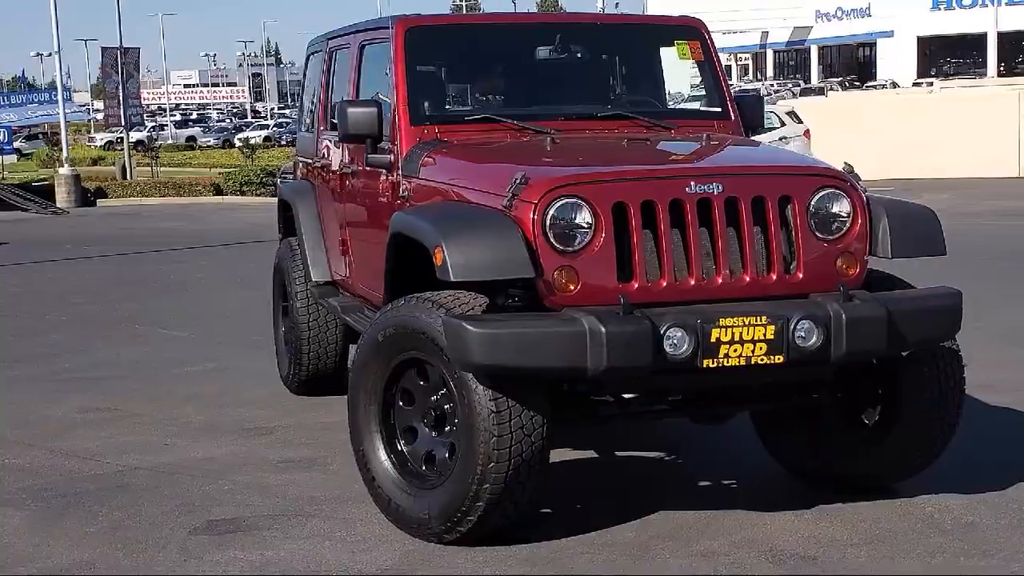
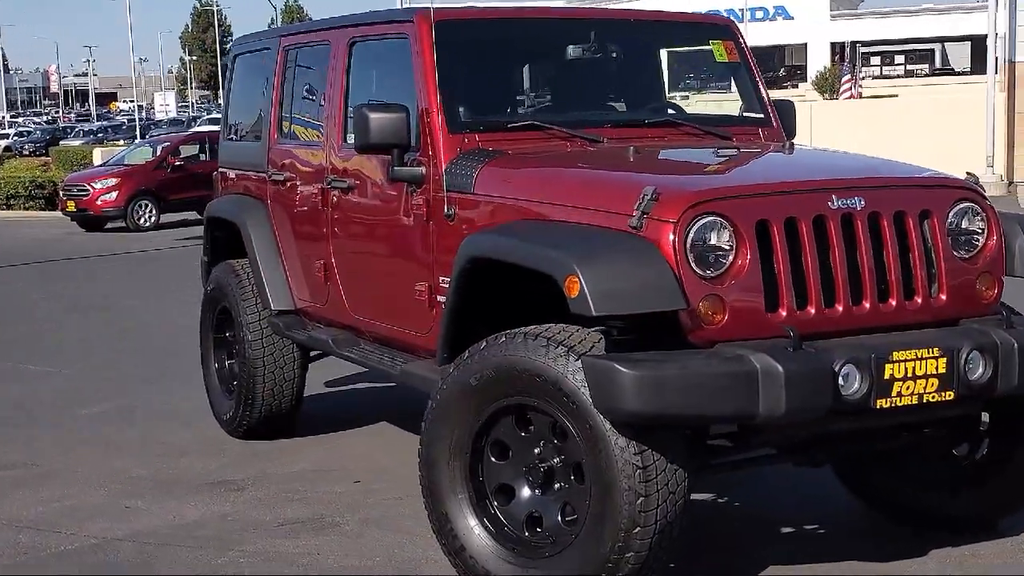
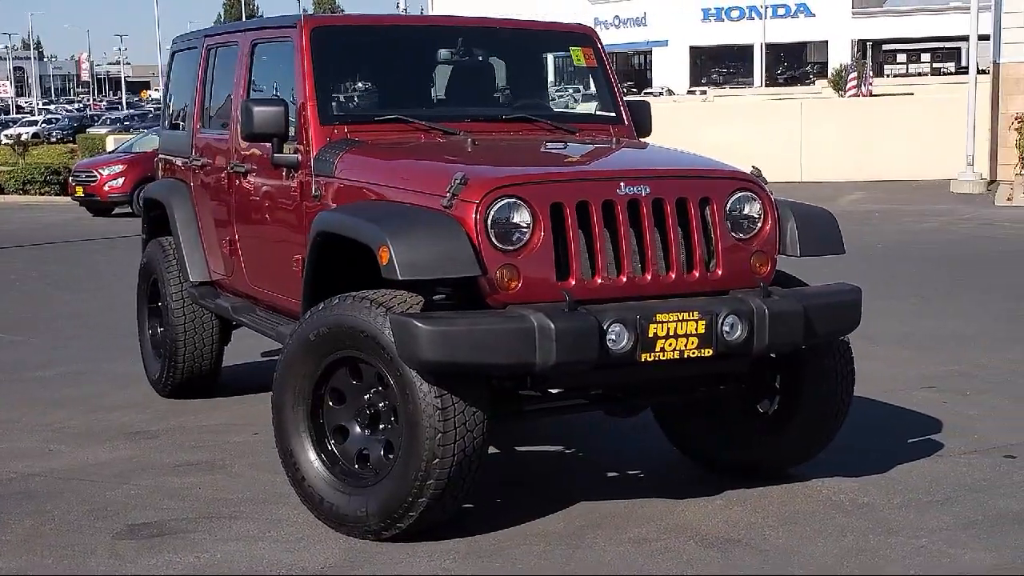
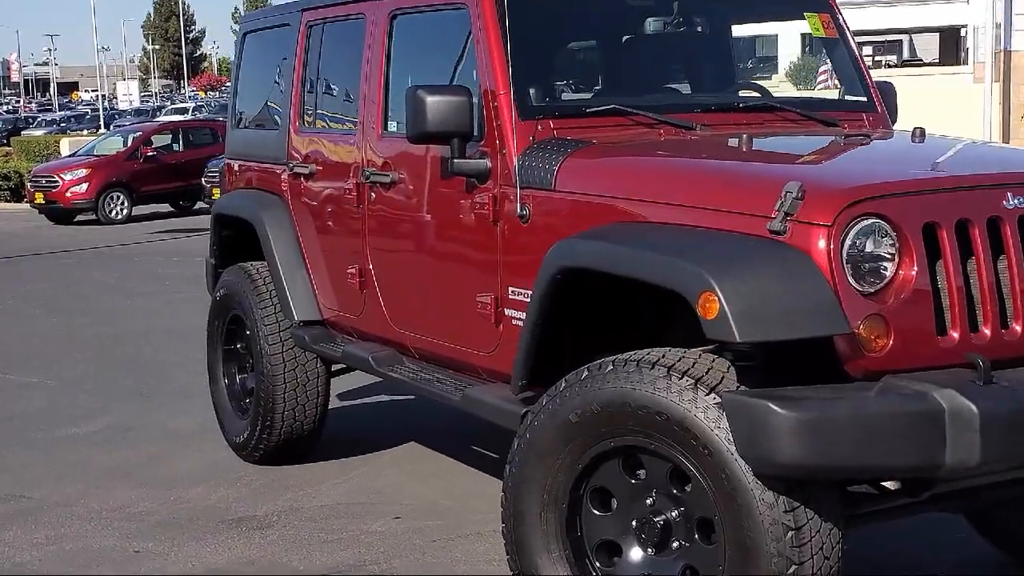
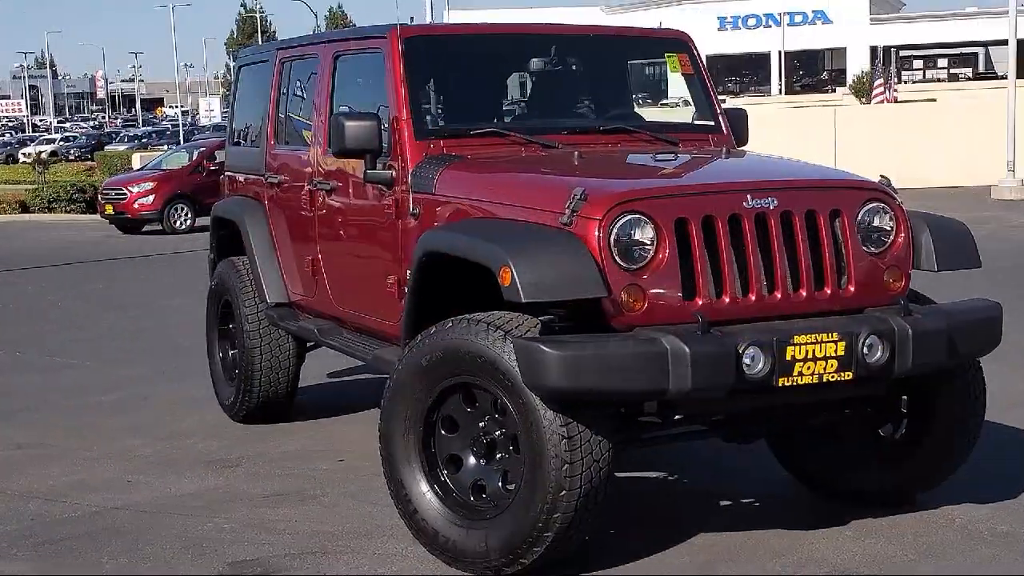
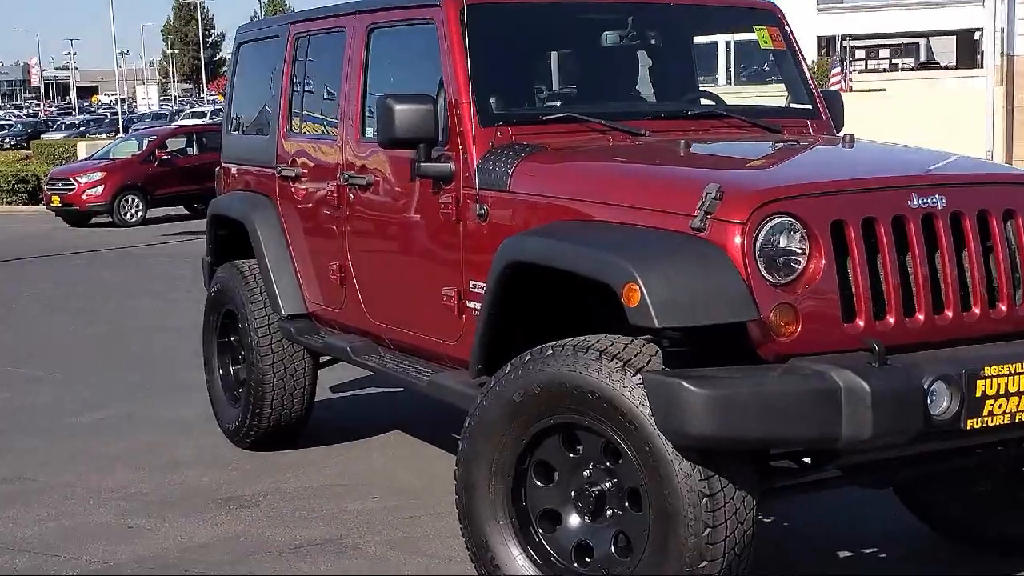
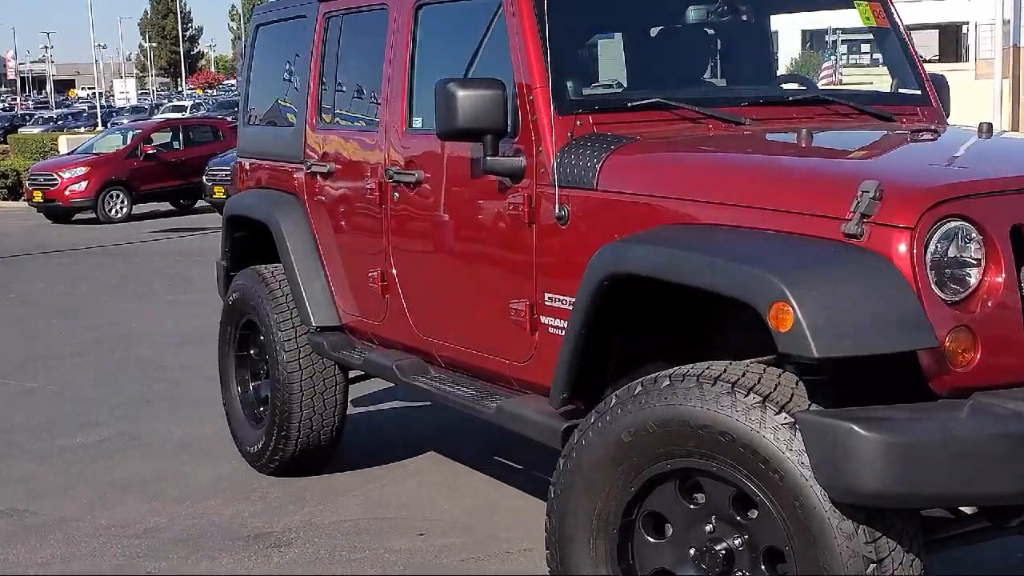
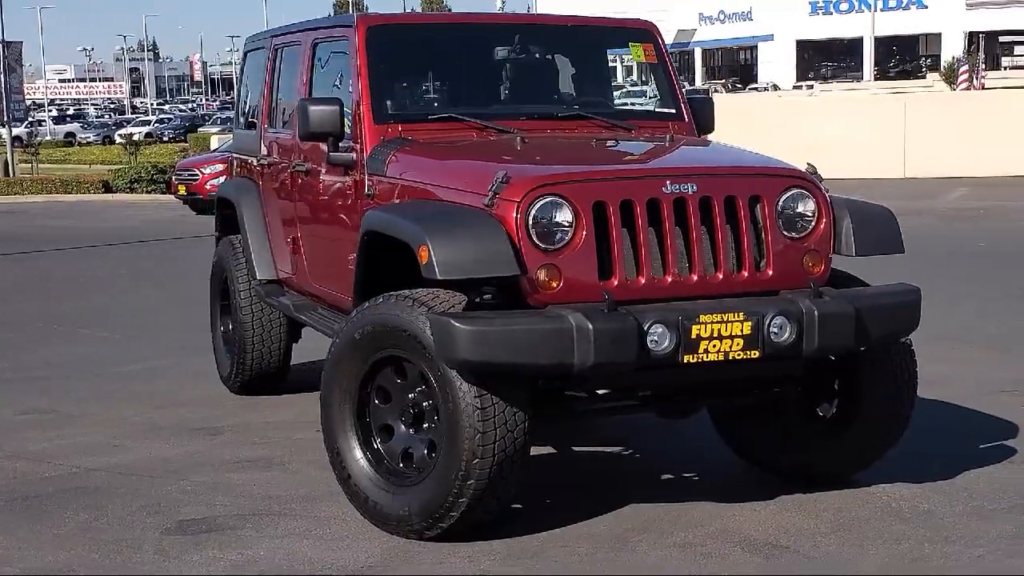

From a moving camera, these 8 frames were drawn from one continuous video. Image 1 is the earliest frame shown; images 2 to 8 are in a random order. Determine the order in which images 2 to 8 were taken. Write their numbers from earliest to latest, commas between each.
8, 3, 5, 2, 6, 4, 7
